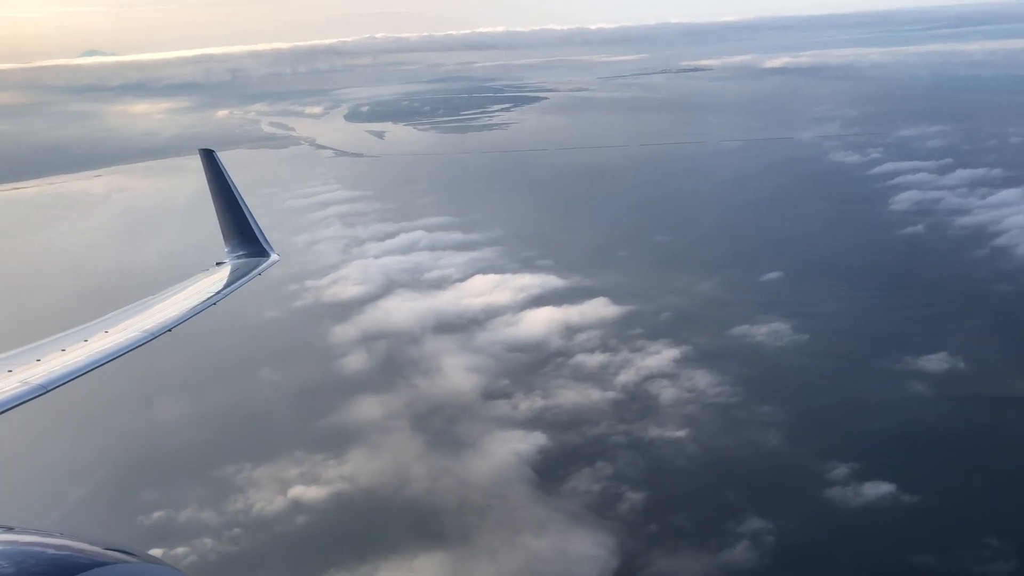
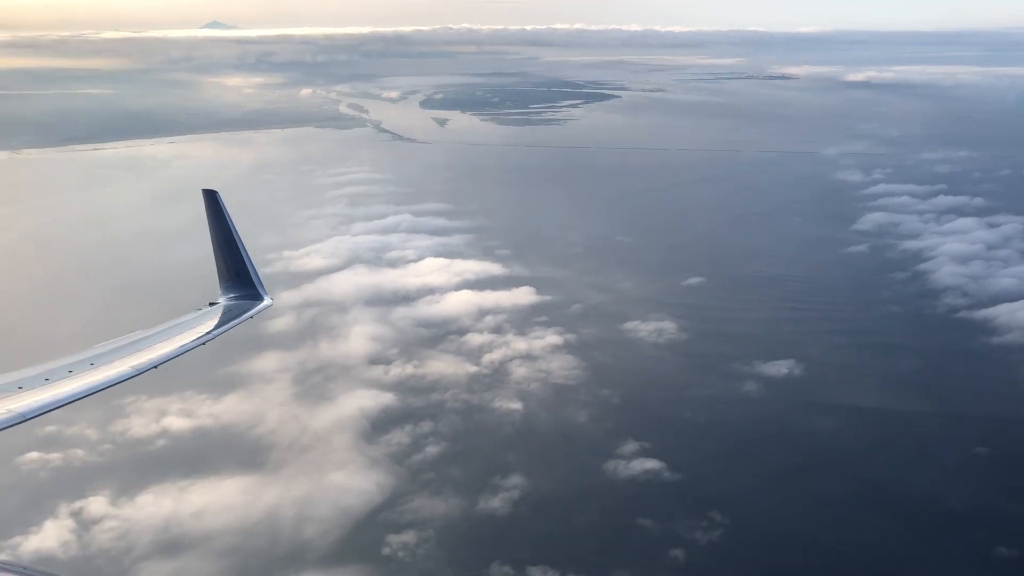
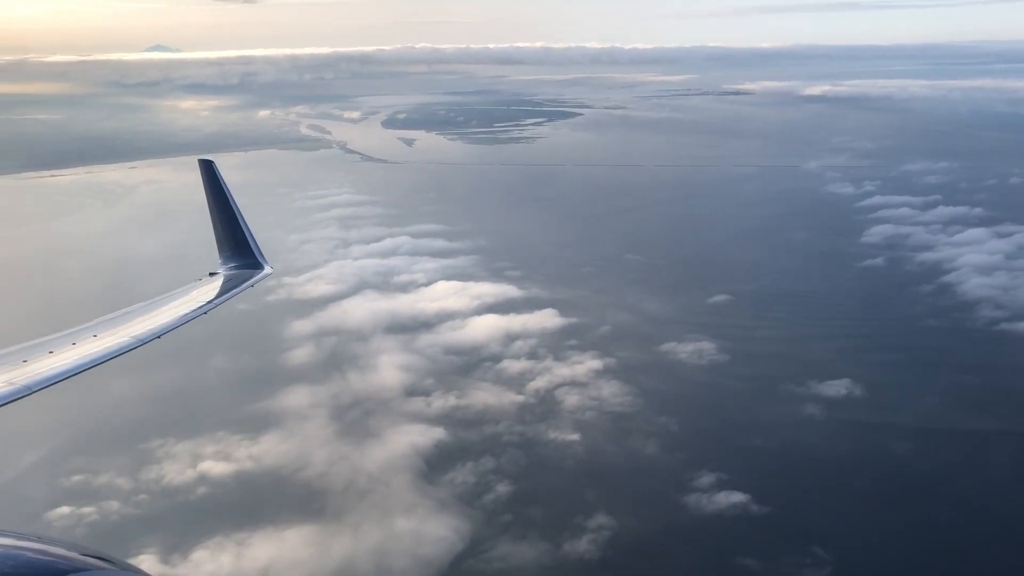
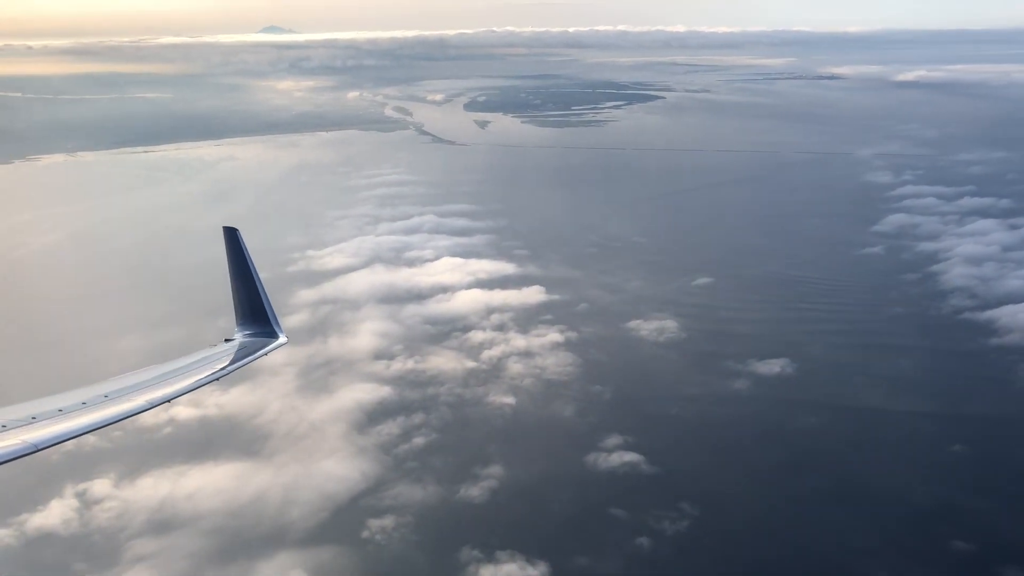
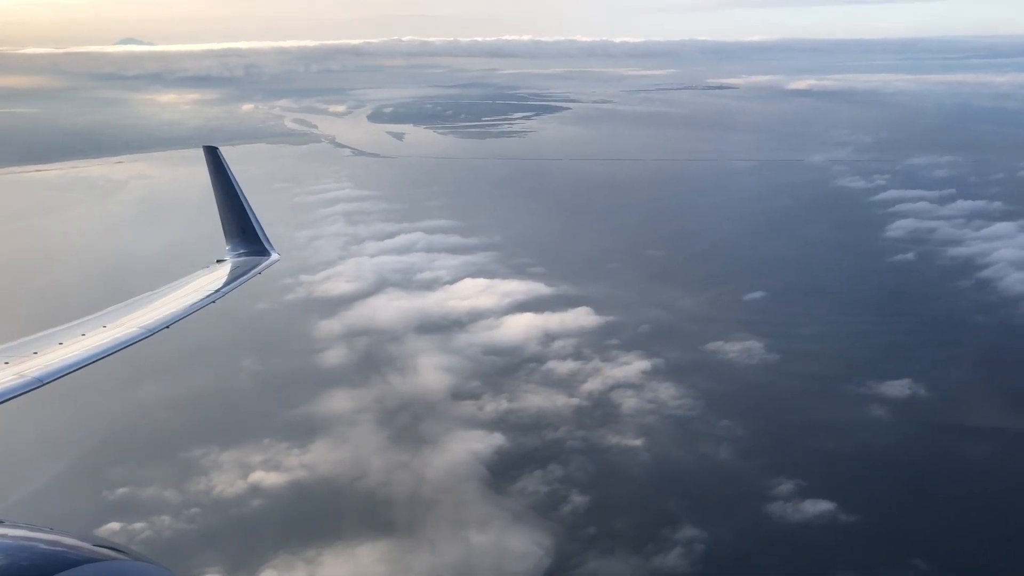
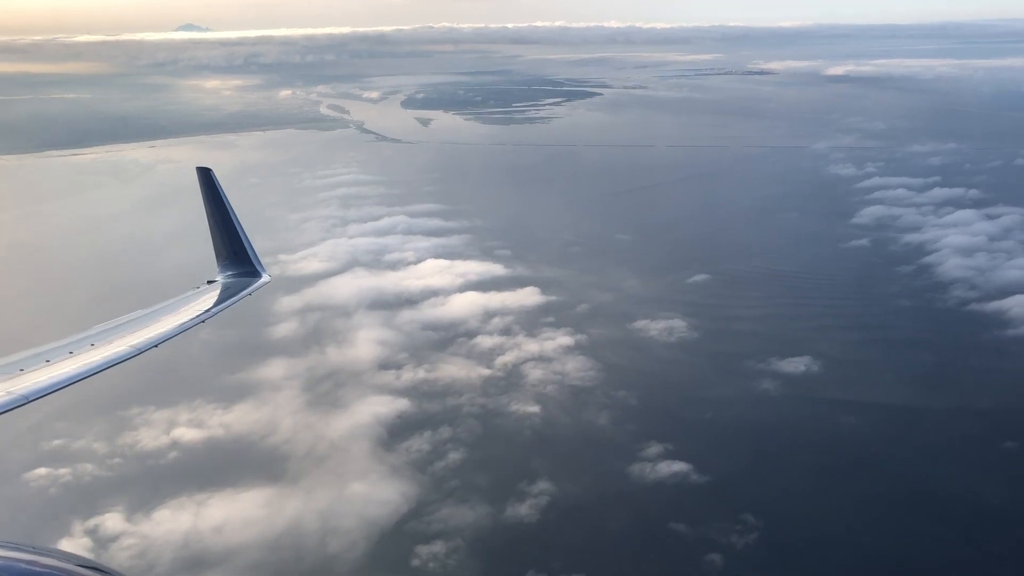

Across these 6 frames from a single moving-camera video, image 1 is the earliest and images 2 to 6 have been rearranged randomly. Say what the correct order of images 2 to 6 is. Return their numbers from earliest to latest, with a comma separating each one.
5, 3, 6, 2, 4
